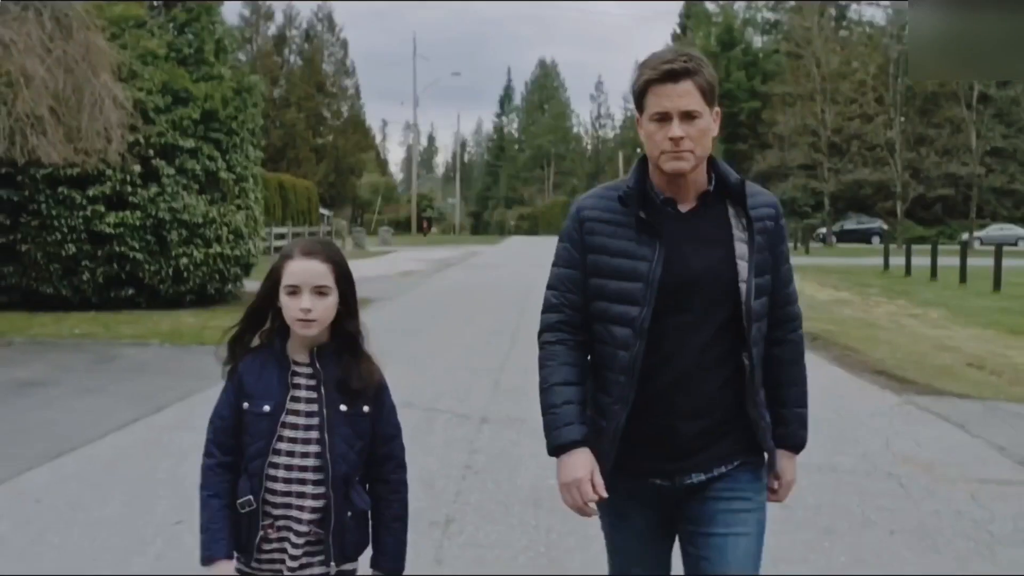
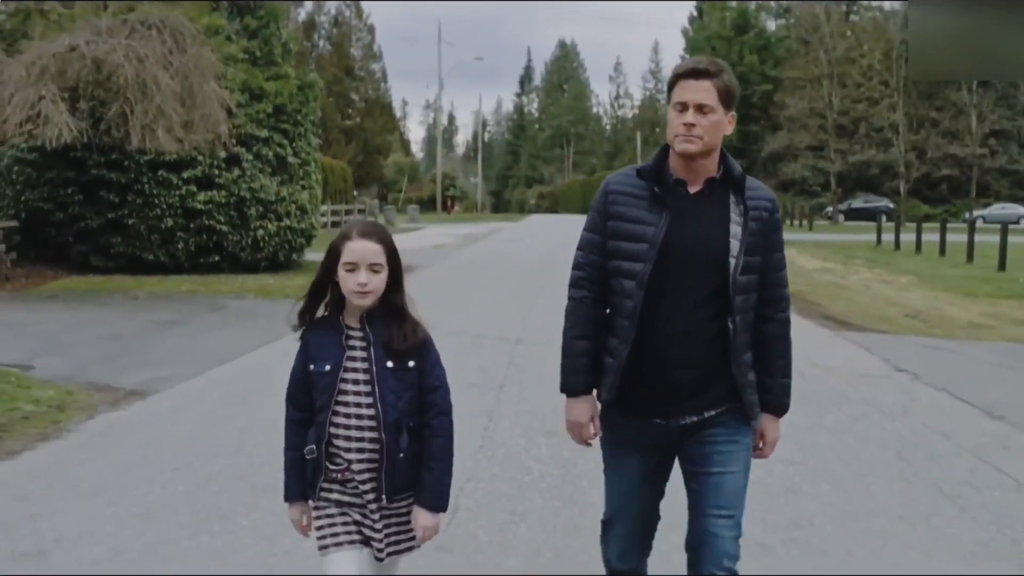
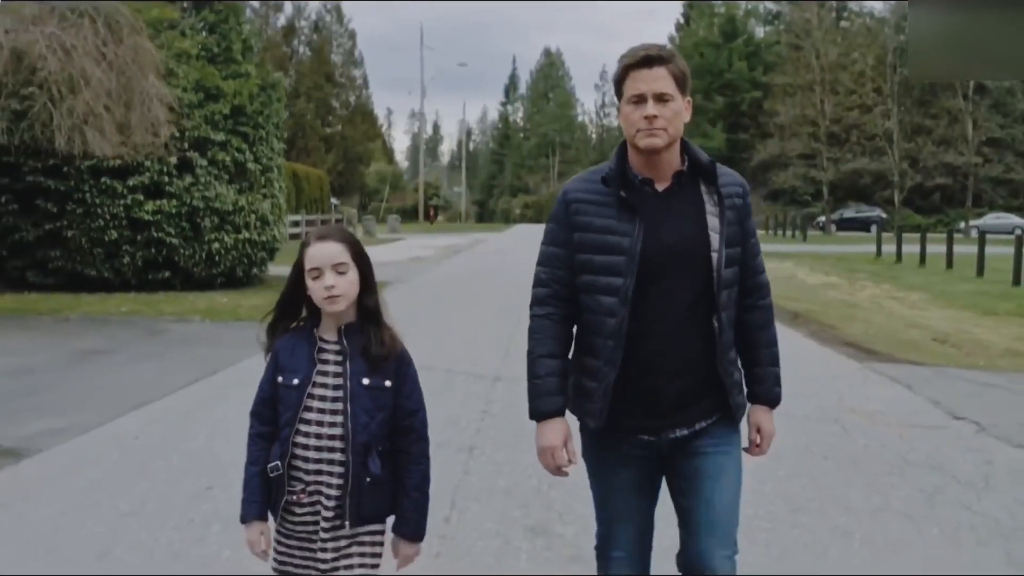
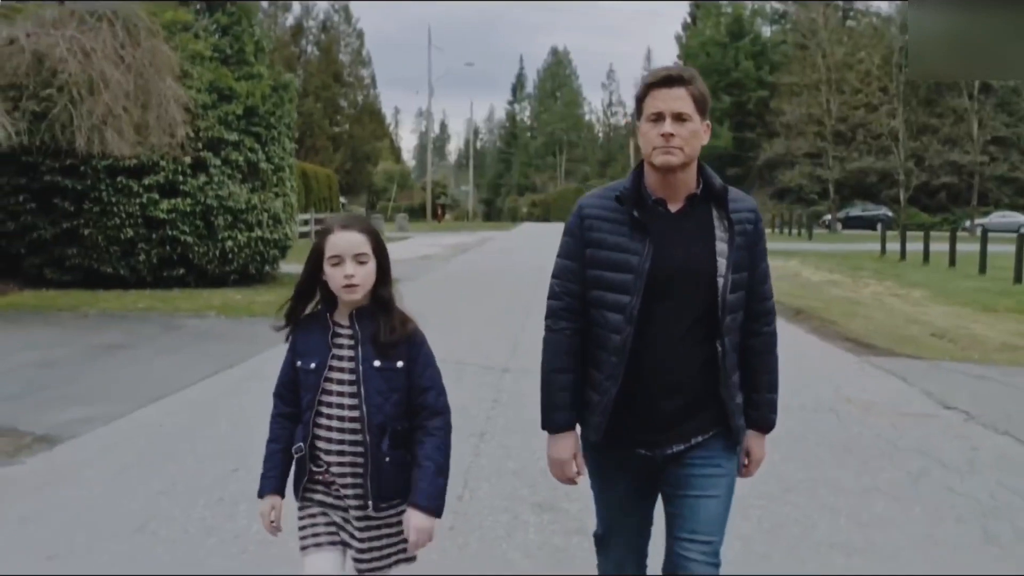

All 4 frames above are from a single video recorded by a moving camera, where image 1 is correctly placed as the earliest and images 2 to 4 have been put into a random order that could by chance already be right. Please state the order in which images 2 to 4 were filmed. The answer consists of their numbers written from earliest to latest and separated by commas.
3, 4, 2
